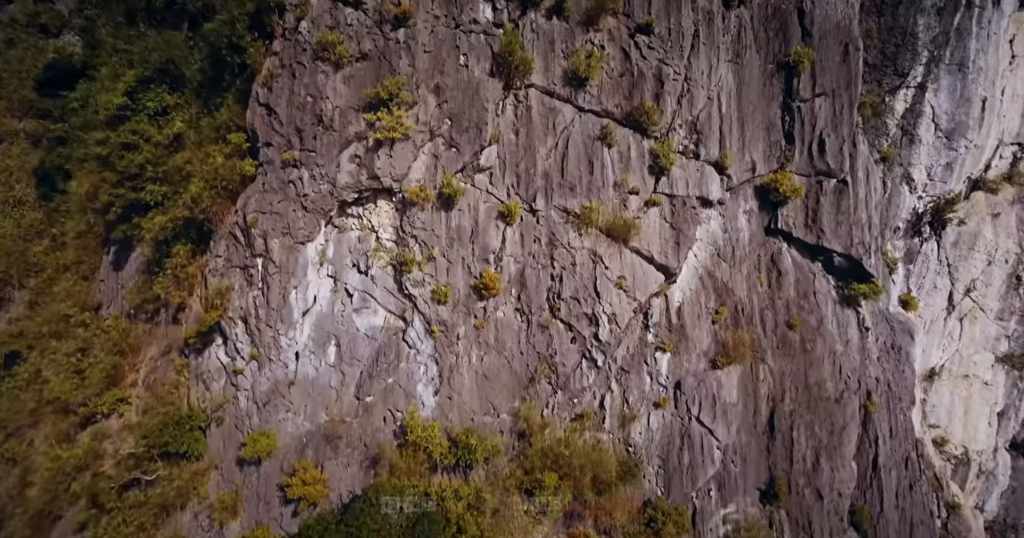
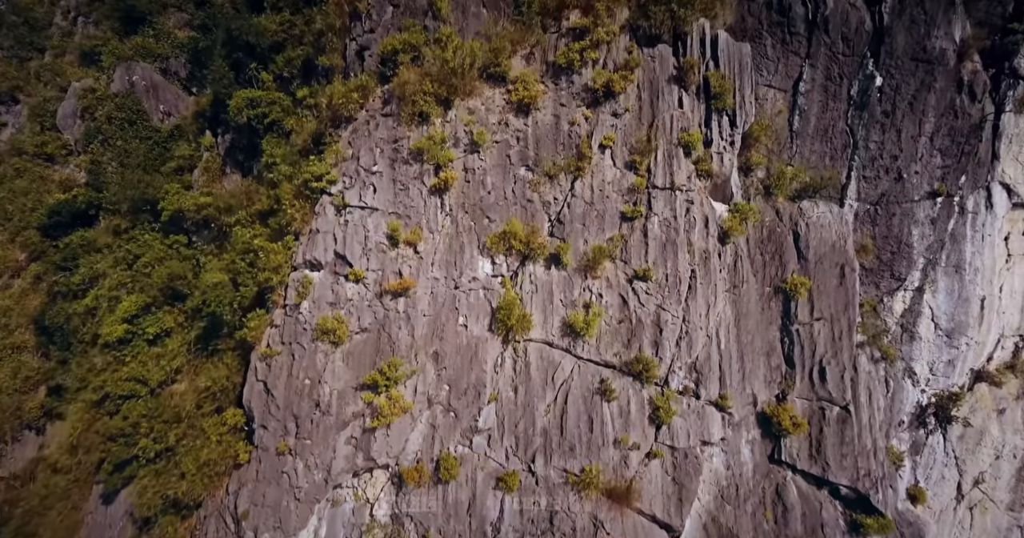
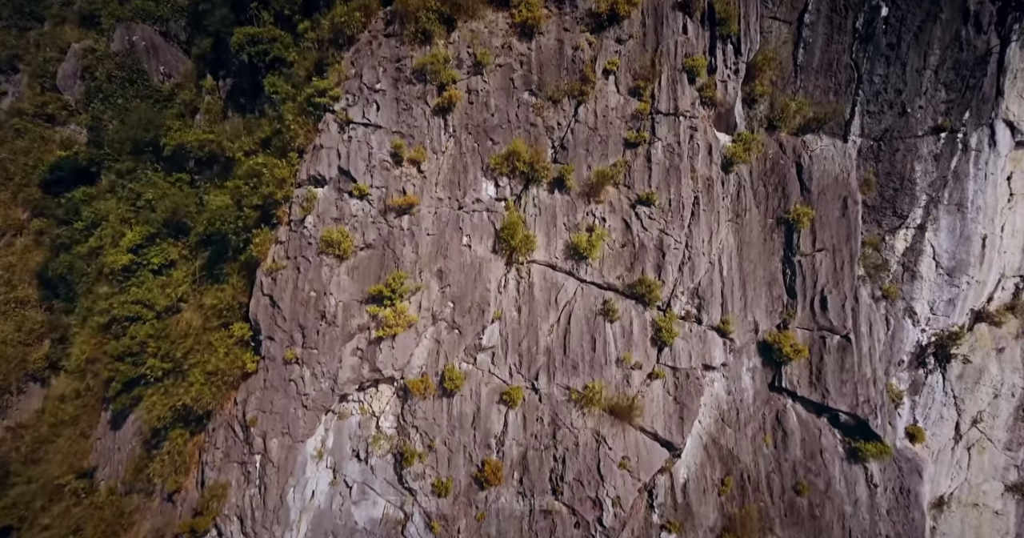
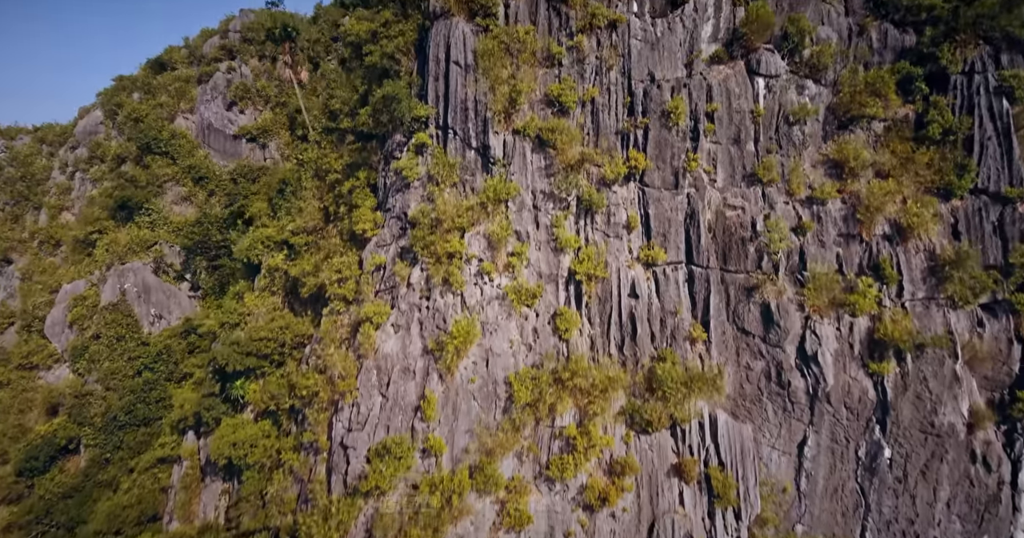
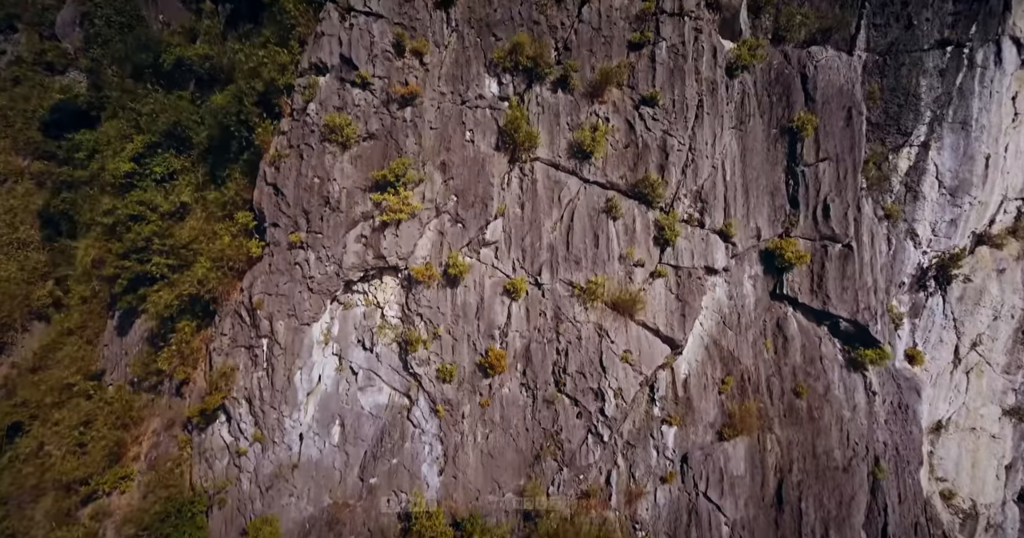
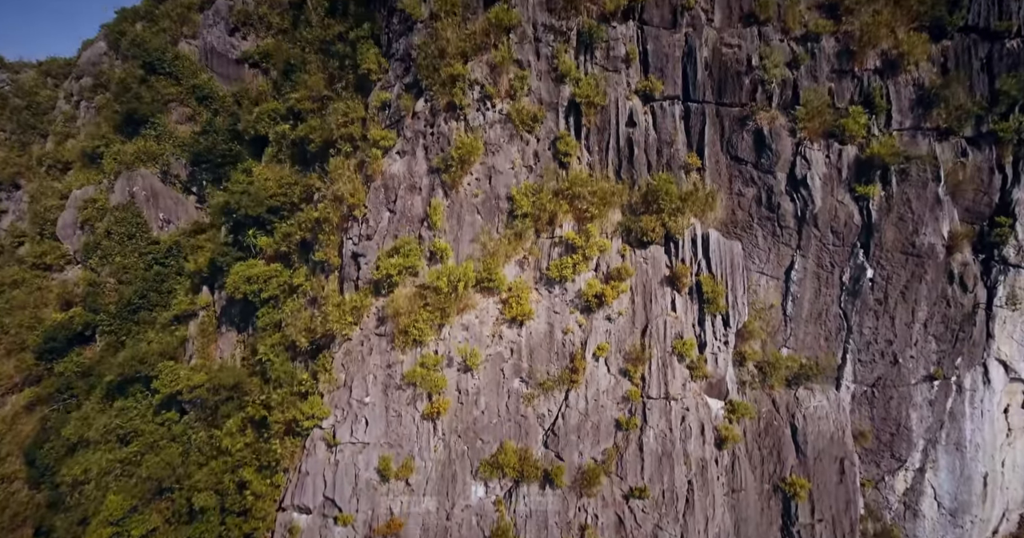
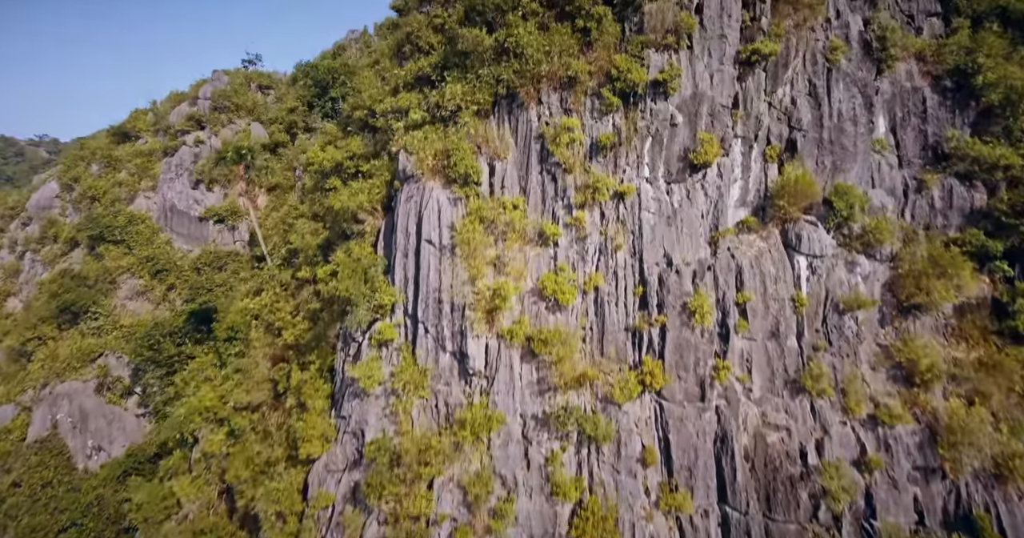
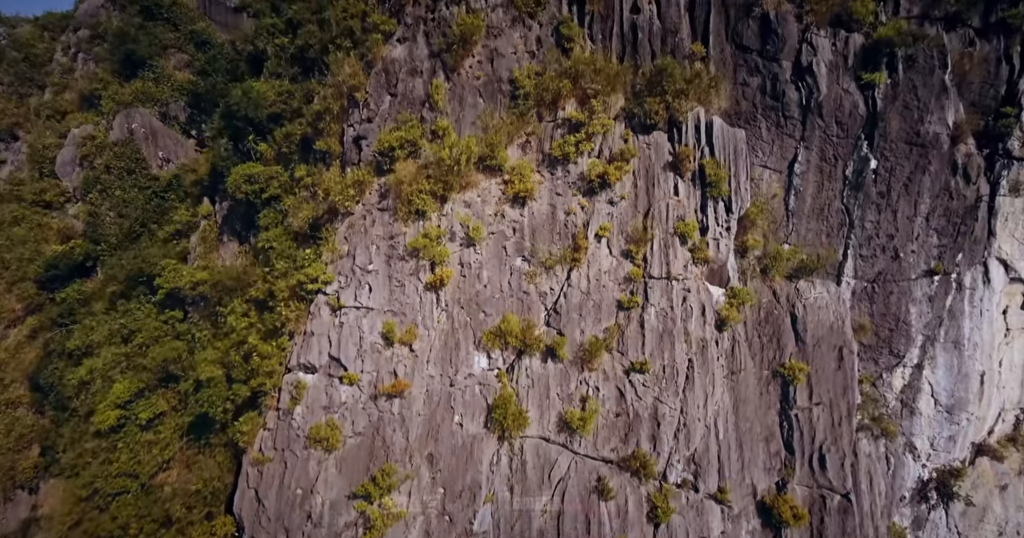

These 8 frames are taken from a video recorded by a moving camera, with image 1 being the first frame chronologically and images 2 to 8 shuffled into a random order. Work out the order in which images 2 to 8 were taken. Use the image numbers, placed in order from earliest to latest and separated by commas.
5, 3, 2, 8, 6, 4, 7
